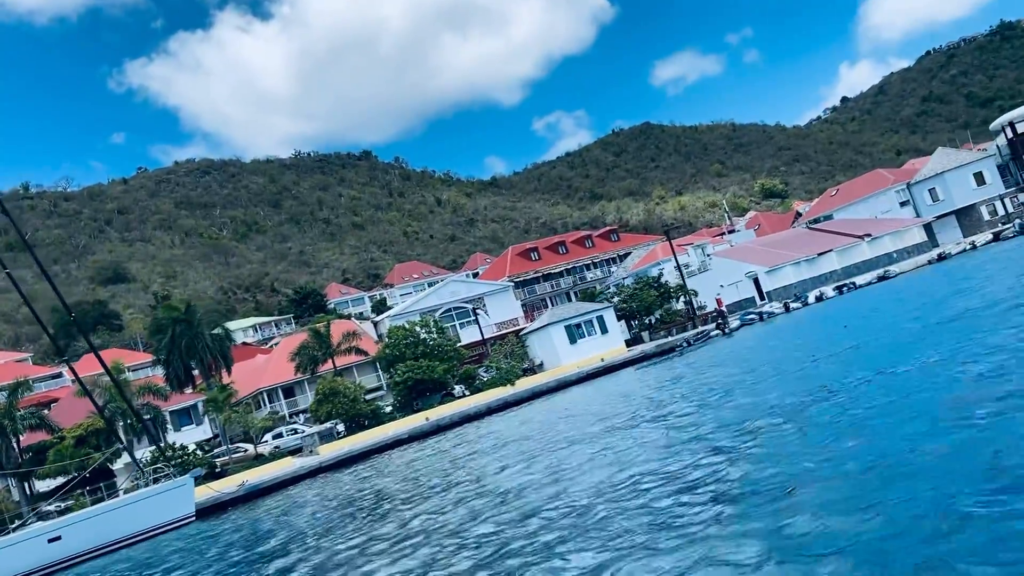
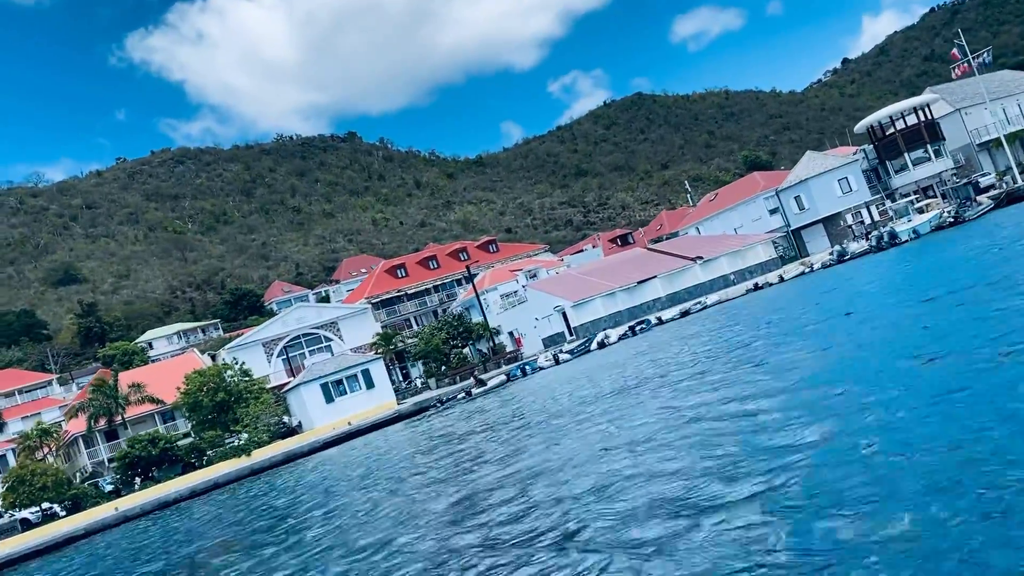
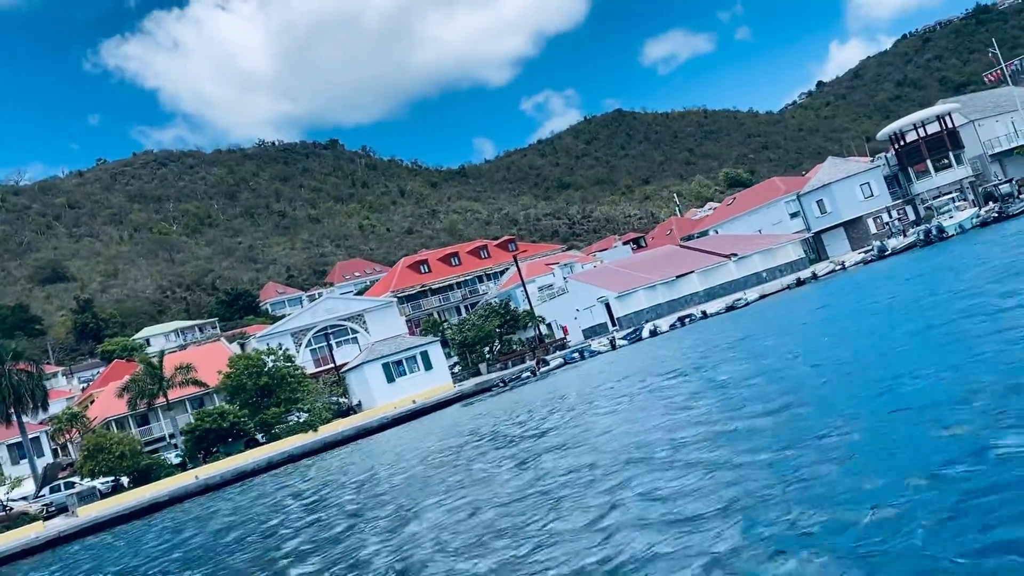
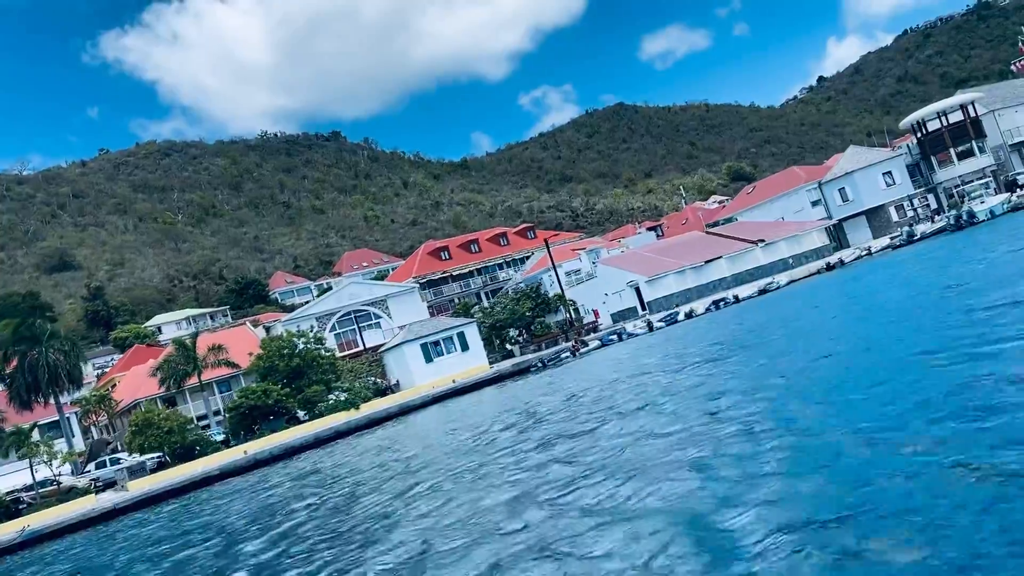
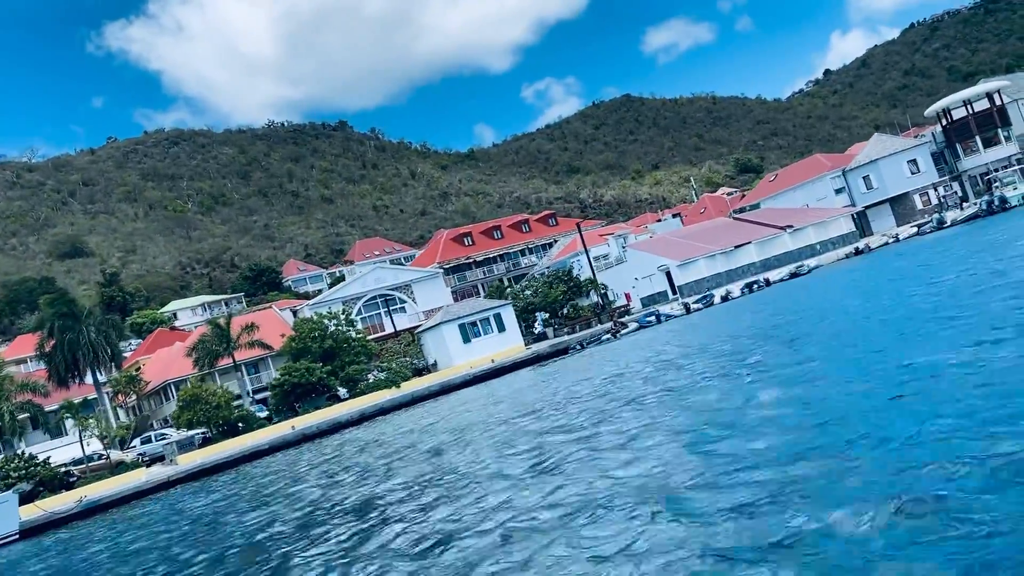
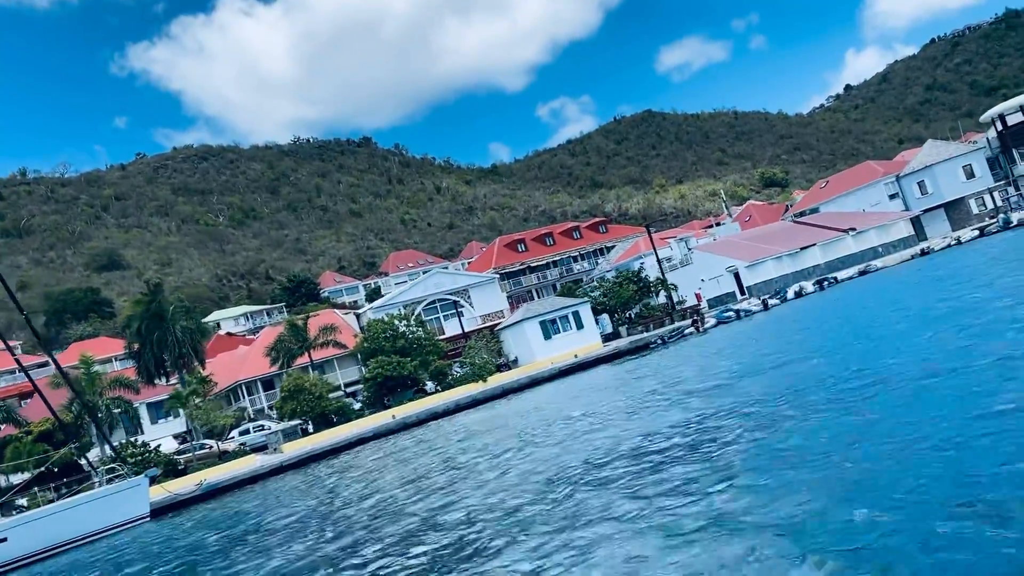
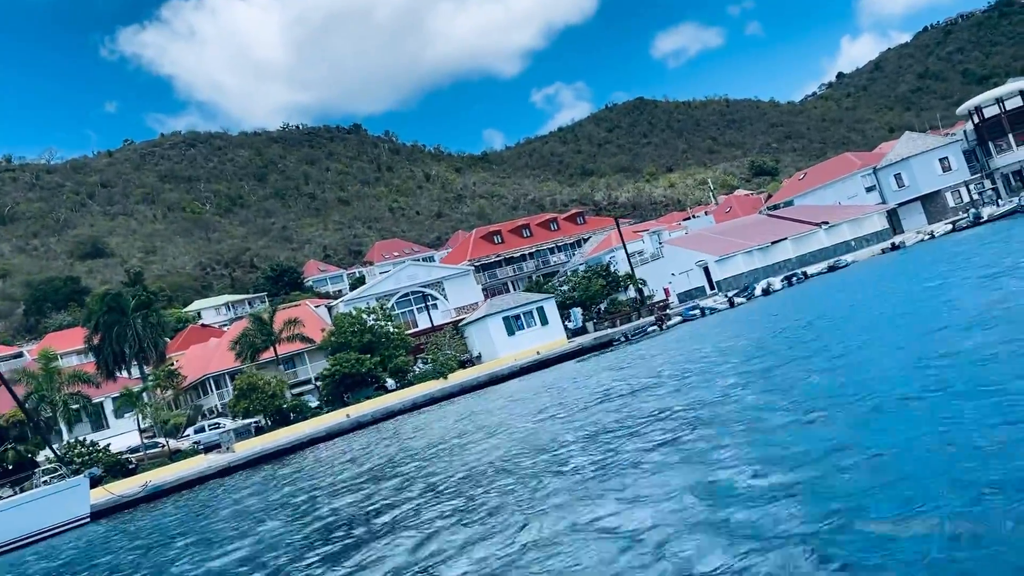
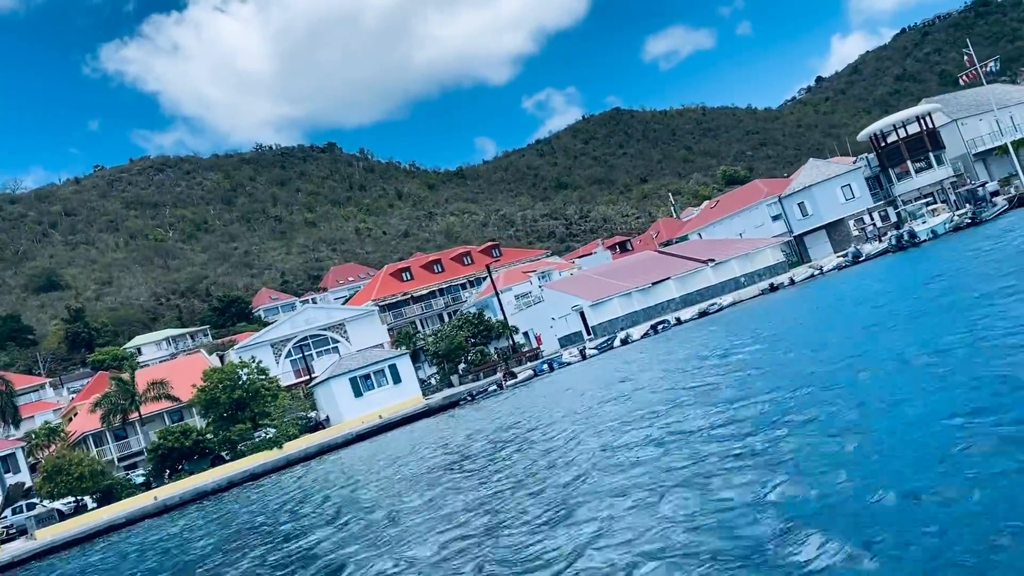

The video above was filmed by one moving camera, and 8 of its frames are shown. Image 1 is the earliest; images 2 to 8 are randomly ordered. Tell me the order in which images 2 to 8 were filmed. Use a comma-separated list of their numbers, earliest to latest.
6, 7, 5, 4, 3, 8, 2
